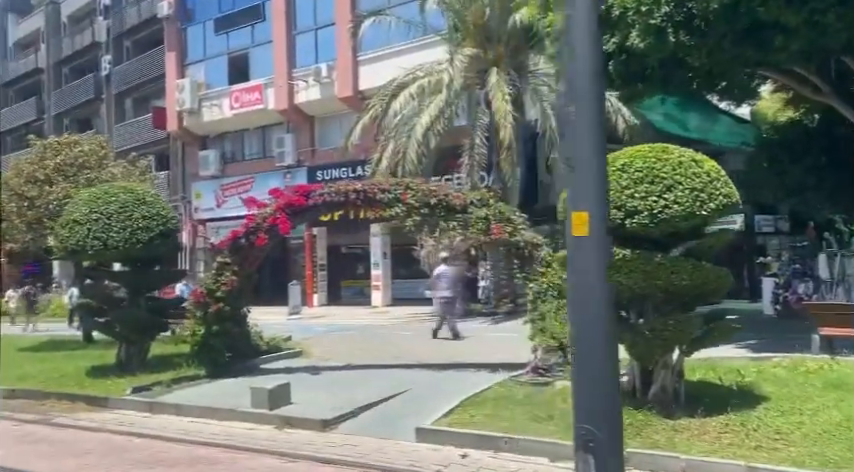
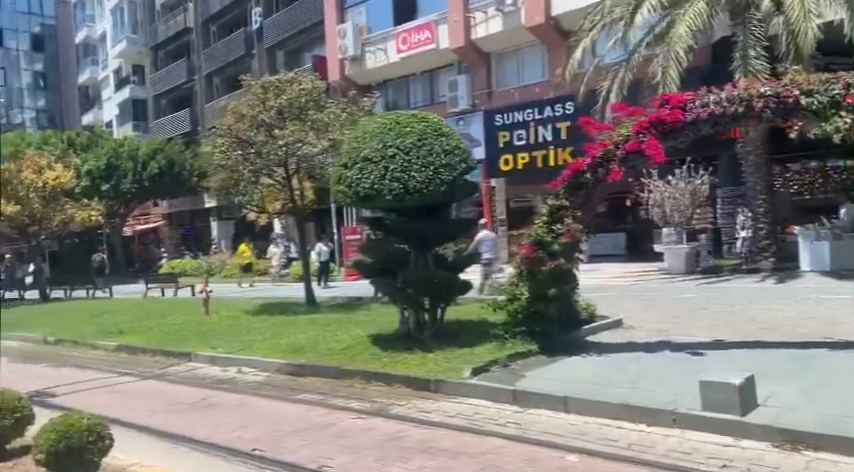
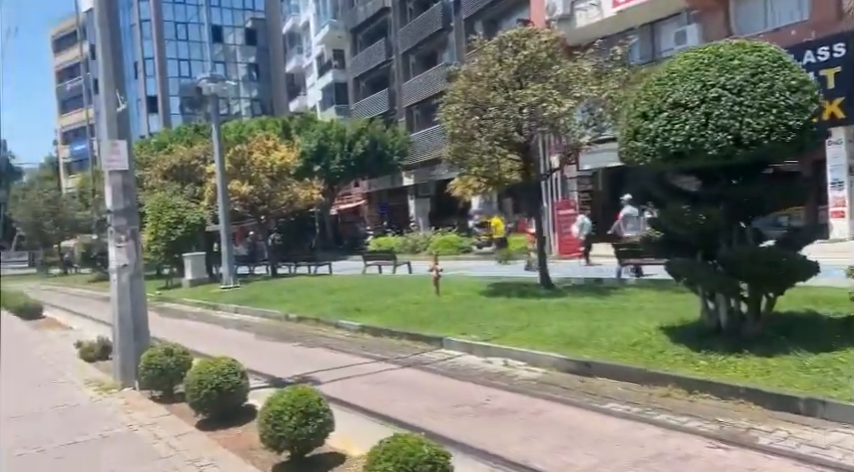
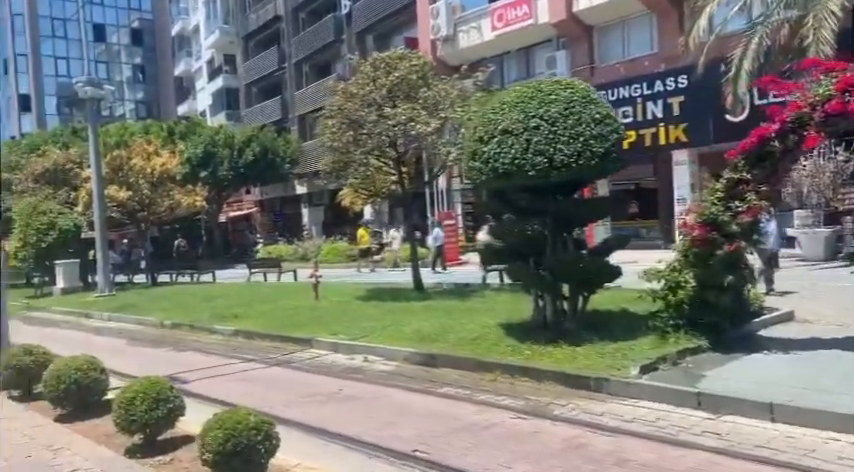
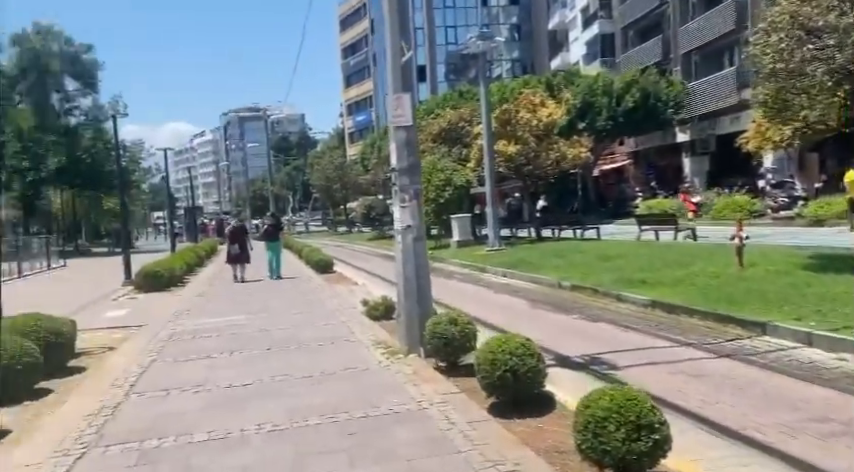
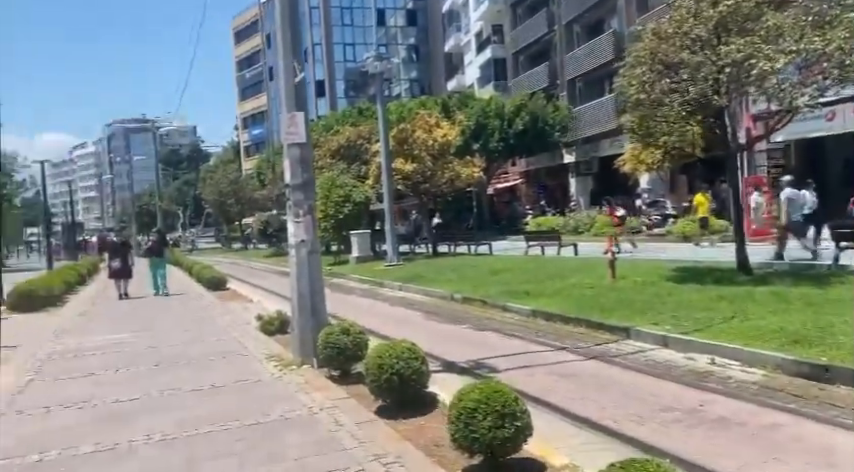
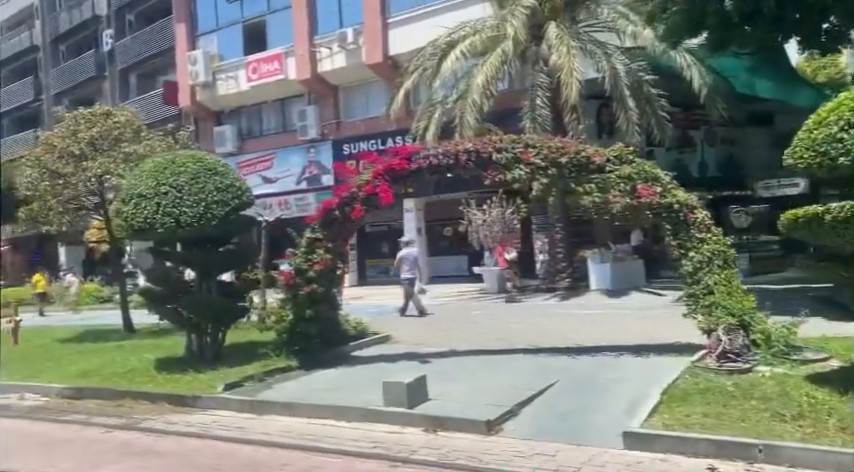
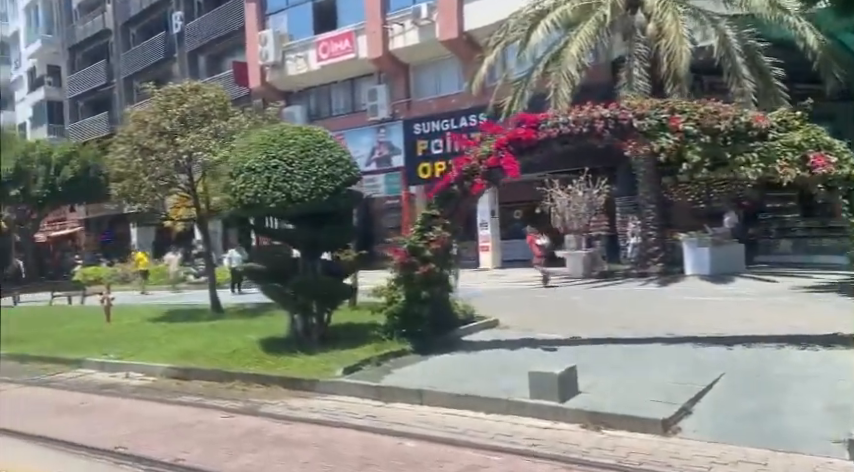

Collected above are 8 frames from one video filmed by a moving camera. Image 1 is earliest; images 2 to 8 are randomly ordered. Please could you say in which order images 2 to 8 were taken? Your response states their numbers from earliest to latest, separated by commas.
7, 8, 2, 4, 3, 6, 5
